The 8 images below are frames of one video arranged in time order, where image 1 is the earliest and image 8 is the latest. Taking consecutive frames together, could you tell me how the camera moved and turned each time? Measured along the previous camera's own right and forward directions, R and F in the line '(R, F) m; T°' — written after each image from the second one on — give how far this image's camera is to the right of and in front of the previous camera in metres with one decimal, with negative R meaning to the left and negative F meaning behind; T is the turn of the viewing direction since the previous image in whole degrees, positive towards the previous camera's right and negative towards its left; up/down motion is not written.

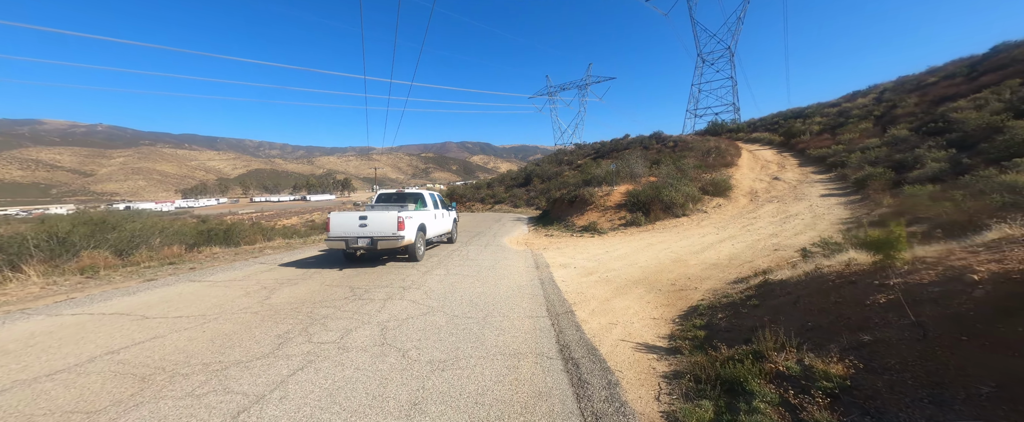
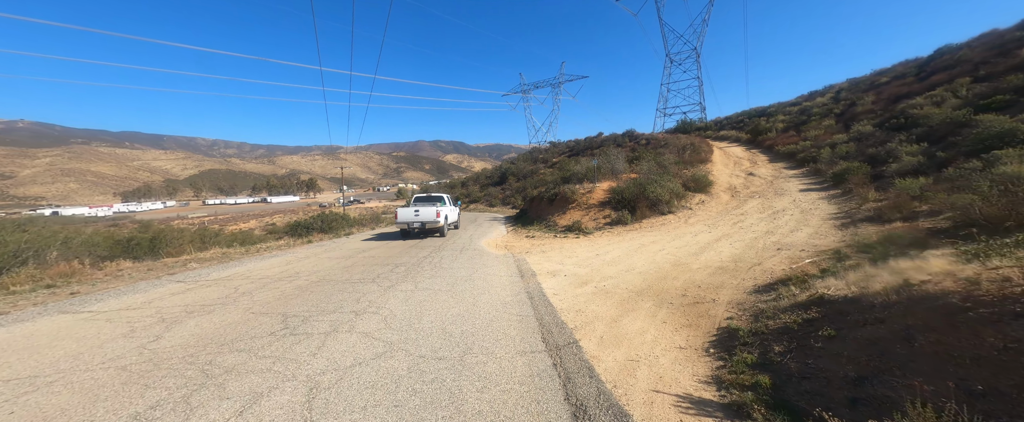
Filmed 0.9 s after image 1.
(-0.1, +1.2) m; +4°
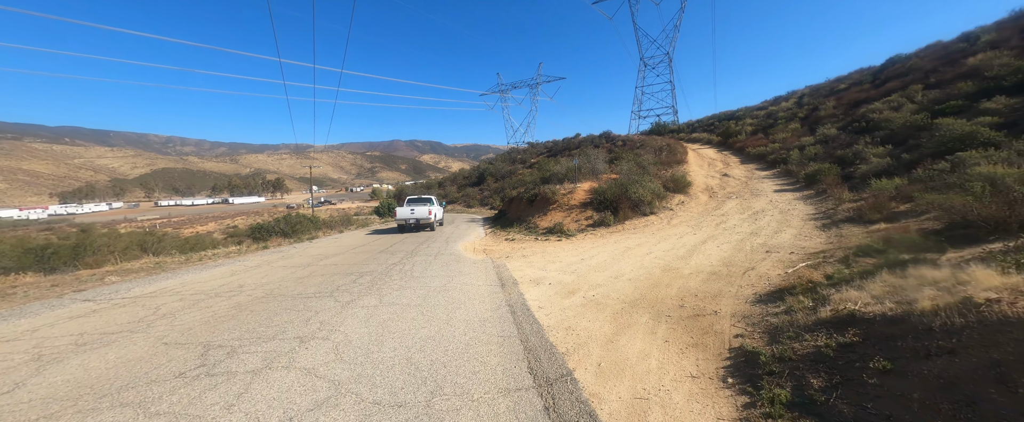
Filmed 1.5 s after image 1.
(0.0, +0.7) m; +4°
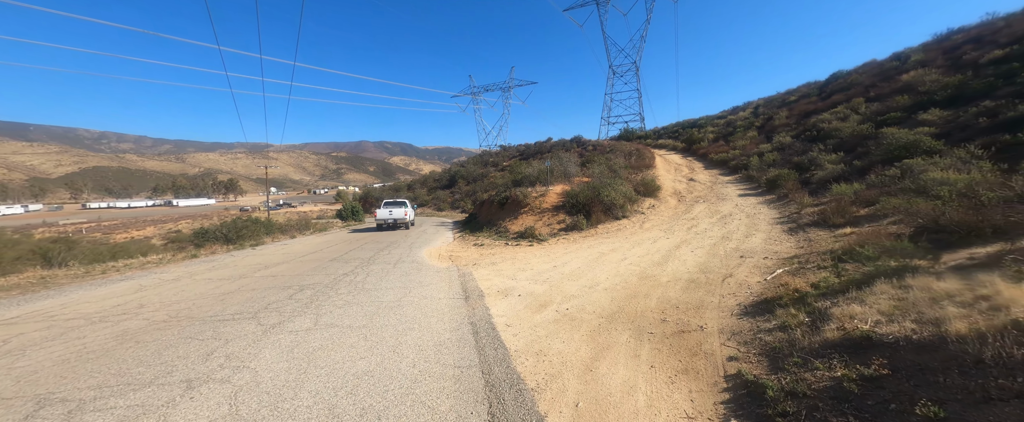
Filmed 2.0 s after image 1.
(+0.1, +0.7) m; +5°
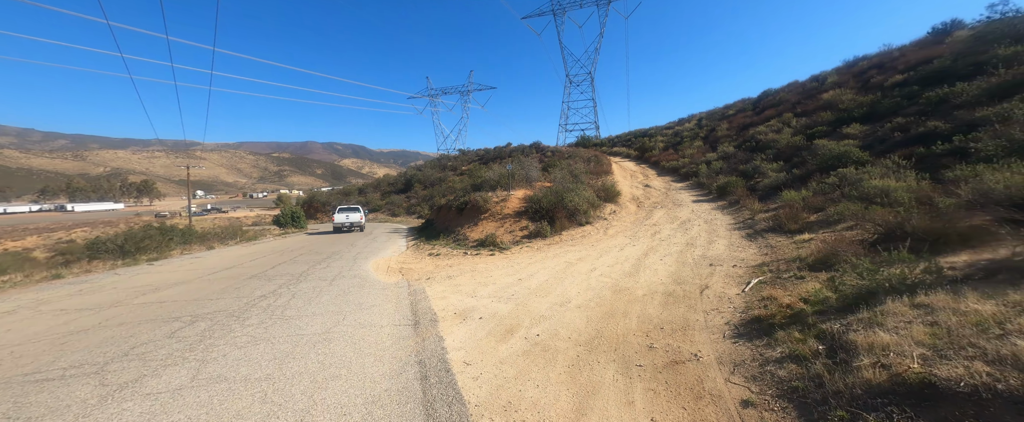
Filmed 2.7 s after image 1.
(0.0, +0.9) m; +7°
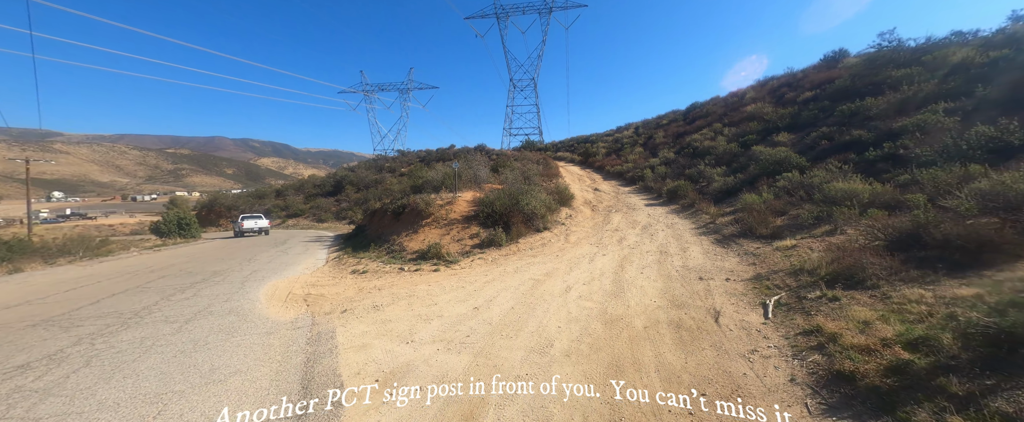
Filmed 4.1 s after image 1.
(-0.2, +1.8) m; +10°
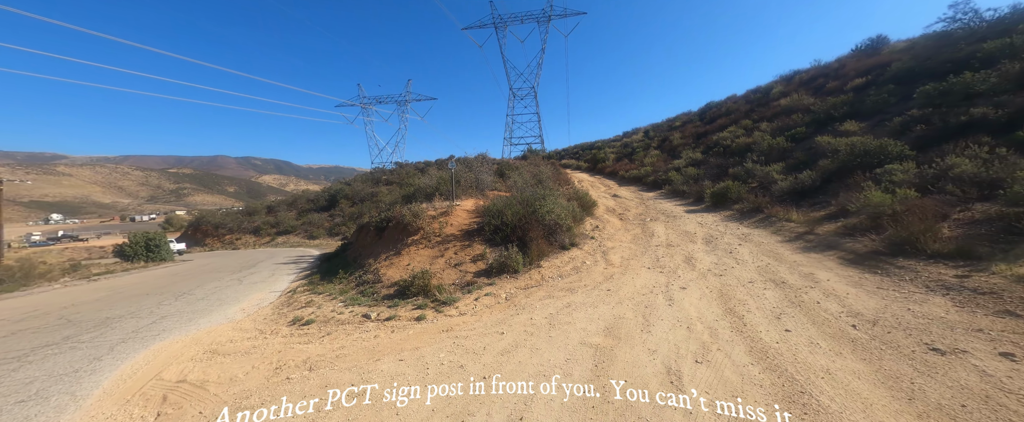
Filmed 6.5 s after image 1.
(-0.4, +3.0) m; 0°
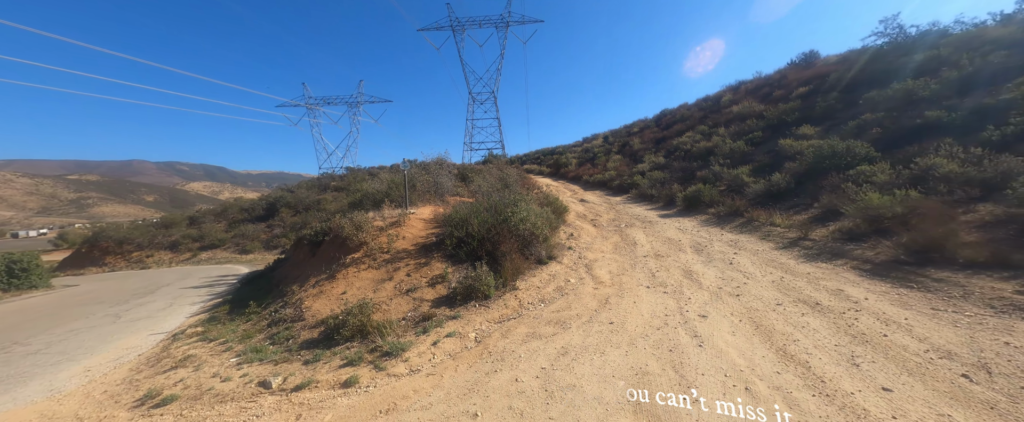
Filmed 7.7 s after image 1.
(-0.1, +1.5) m; +7°
